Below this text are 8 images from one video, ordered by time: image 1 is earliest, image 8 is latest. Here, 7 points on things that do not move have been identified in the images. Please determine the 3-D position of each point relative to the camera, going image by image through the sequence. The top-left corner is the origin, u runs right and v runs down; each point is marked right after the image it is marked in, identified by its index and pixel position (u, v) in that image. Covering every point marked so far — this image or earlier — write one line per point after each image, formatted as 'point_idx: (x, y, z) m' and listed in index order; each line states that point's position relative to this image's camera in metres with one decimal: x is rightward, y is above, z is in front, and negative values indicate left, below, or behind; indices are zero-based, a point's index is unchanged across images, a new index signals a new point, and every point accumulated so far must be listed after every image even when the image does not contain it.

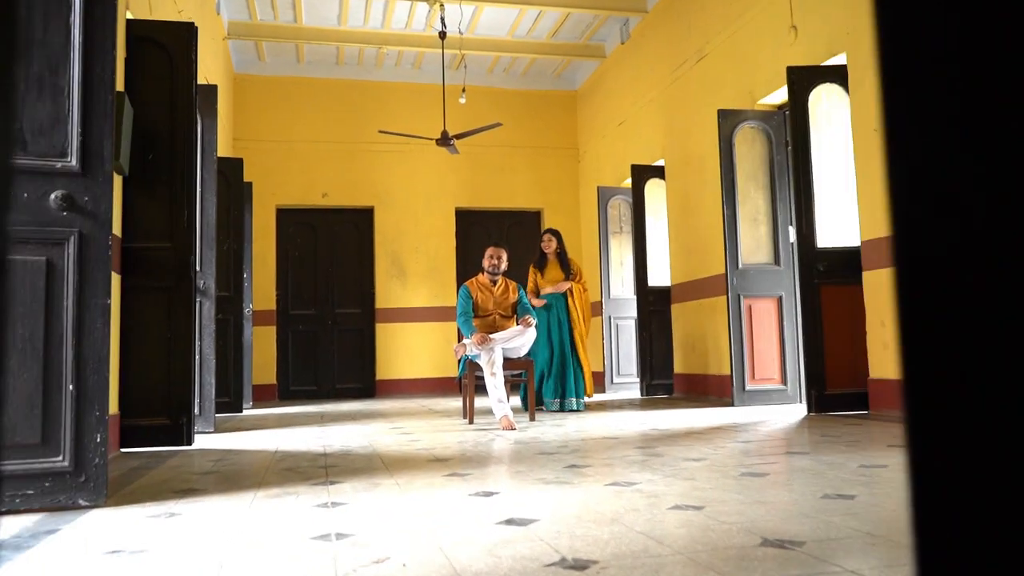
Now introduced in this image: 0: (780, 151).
0: (+1.9, +1.0, +6.0) m
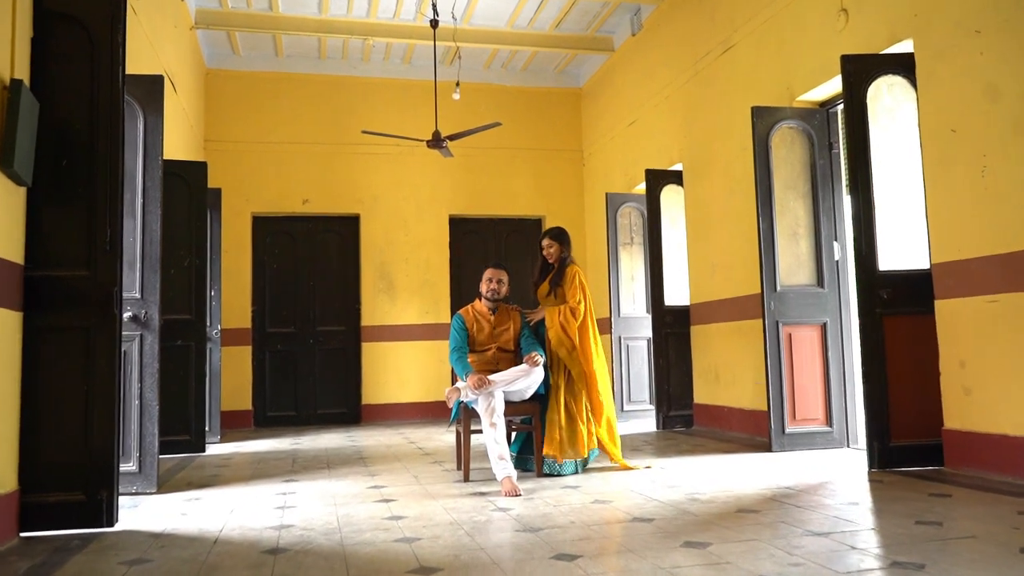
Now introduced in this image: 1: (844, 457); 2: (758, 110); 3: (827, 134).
0: (+2.0, +0.8, +5.2) m
1: (+1.9, -1.0, +4.7) m
2: (+1.5, +1.1, +5.1) m
3: (+2.0, +1.0, +5.2) m
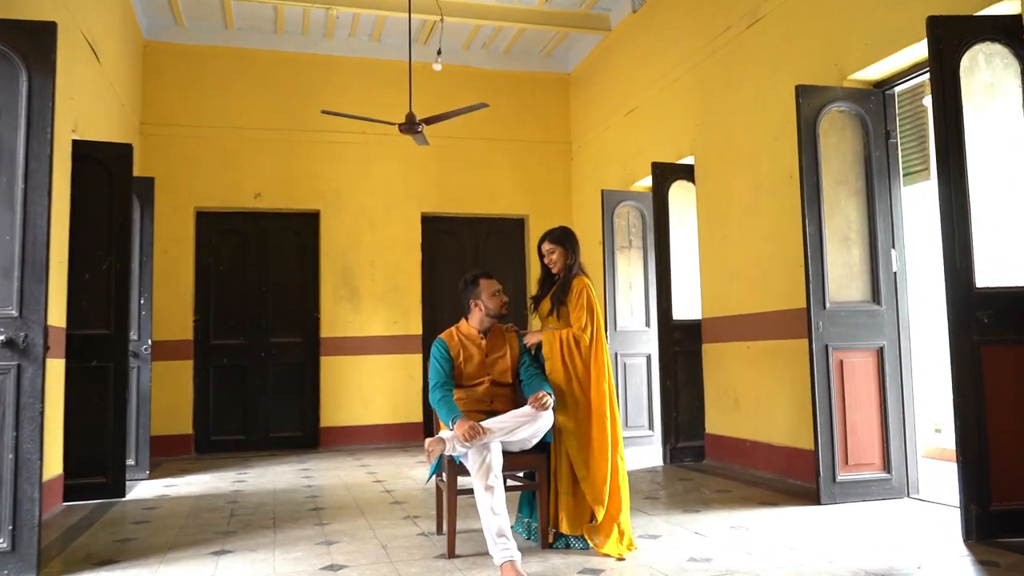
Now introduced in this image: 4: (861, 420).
0: (+1.9, +0.8, +4.3) m
1: (+1.9, -1.1, +3.8) m
2: (+1.5, +1.0, +4.2) m
3: (+2.0, +0.9, +4.3) m
4: (+1.8, -0.7, +4.2) m
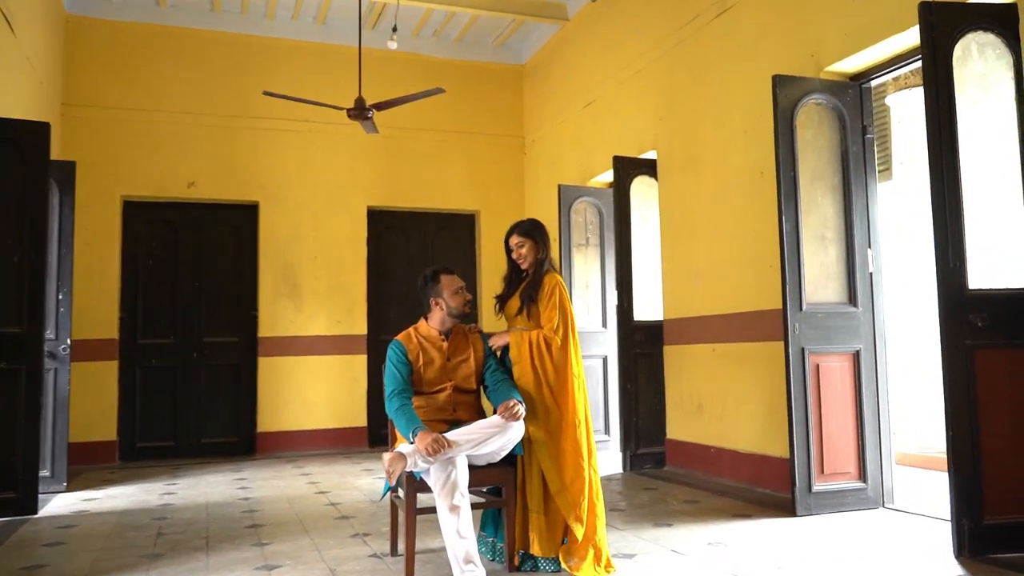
0: (+1.7, +0.7, +4.1) m
1: (+1.7, -1.1, +3.6) m
2: (+1.3, +1.0, +4.0) m
3: (+1.8, +0.9, +4.2) m
4: (+1.6, -0.7, +4.0) m
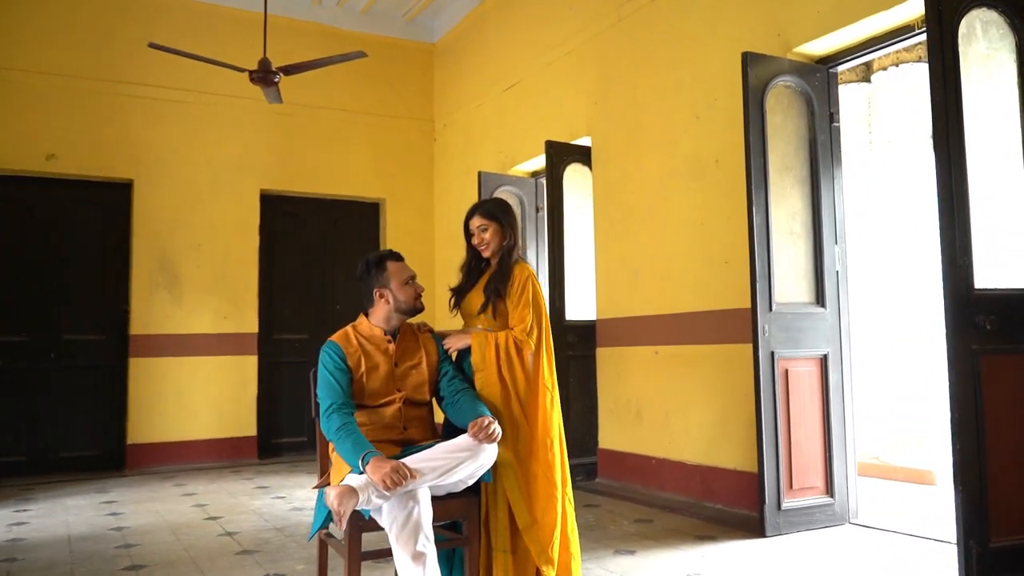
0: (+1.5, +0.8, +3.9) m
1: (+1.5, -1.1, +3.4) m
2: (+1.1, +1.0, +3.7) m
3: (+1.5, +0.9, +3.9) m
4: (+1.3, -0.7, +3.7) m
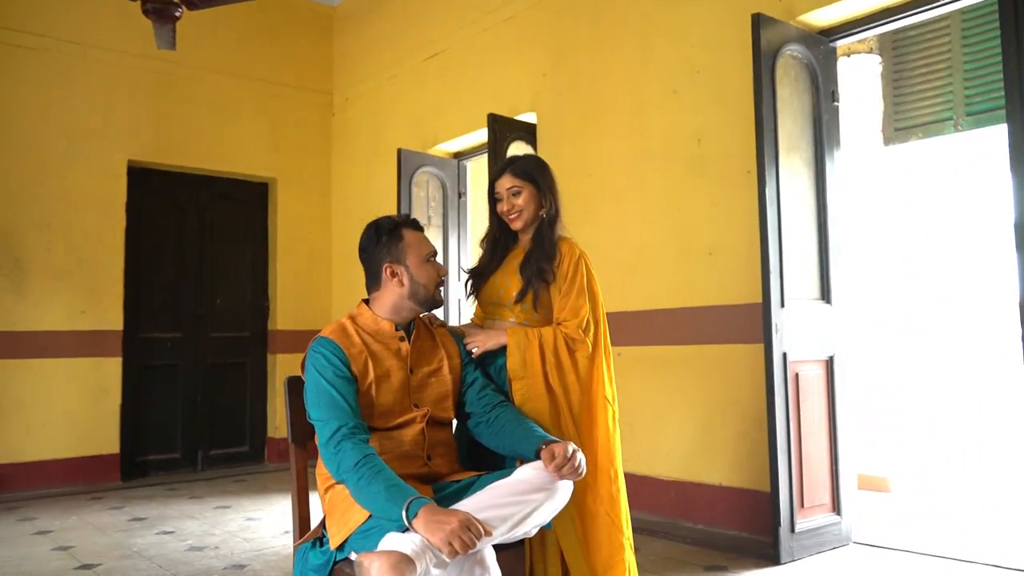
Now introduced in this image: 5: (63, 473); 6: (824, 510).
0: (+1.3, +0.8, +3.5) m
1: (+1.4, -1.0, +3.0) m
2: (+1.0, +1.1, +3.2) m
3: (+1.4, +0.9, +3.5) m
4: (+1.2, -0.6, +3.3) m
5: (-2.9, -1.2, +5.2) m
6: (+1.2, -0.9, +3.3) m
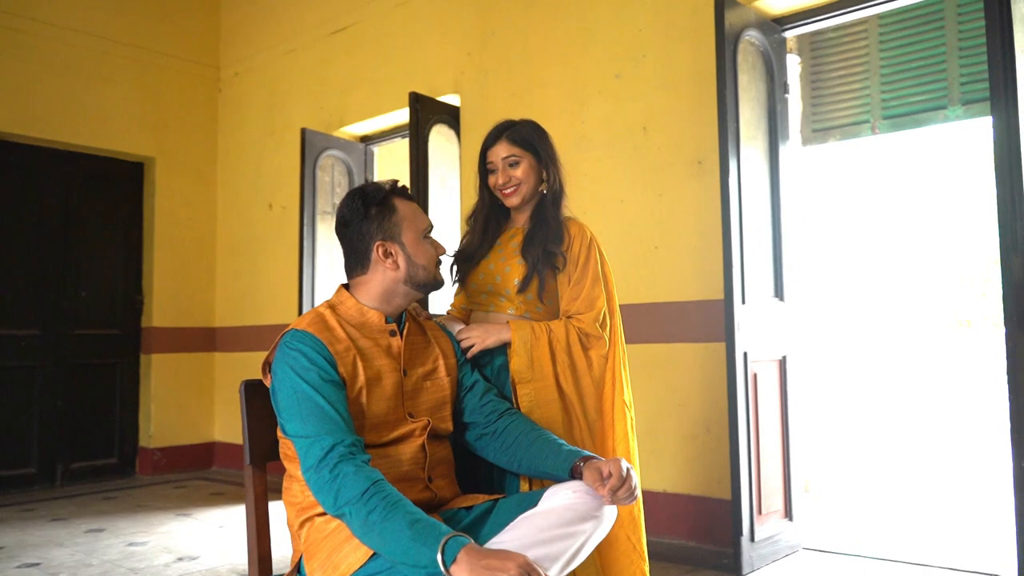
0: (+1.1, +0.8, +3.4) m
1: (+1.2, -1.0, +2.9) m
2: (+0.8, +1.1, +3.1) m
3: (+1.1, +0.9, +3.4) m
4: (+1.0, -0.6, +3.1) m
5: (-3.3, -1.1, +4.4) m
6: (+1.0, -0.9, +3.2) m
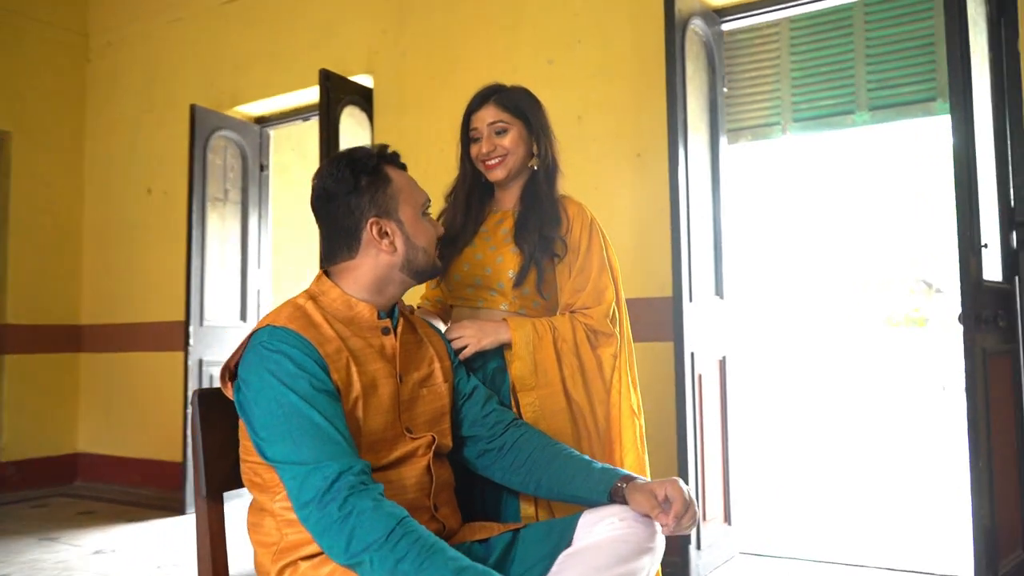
0: (+0.8, +0.8, +3.3) m
1: (+1.0, -1.0, +2.8) m
2: (+0.6, +1.1, +2.9) m
3: (+0.9, +0.9, +3.3) m
4: (+0.7, -0.6, +3.0) m
5: (-3.7, -1.0, +3.6) m
6: (+0.8, -0.9, +3.1) m
